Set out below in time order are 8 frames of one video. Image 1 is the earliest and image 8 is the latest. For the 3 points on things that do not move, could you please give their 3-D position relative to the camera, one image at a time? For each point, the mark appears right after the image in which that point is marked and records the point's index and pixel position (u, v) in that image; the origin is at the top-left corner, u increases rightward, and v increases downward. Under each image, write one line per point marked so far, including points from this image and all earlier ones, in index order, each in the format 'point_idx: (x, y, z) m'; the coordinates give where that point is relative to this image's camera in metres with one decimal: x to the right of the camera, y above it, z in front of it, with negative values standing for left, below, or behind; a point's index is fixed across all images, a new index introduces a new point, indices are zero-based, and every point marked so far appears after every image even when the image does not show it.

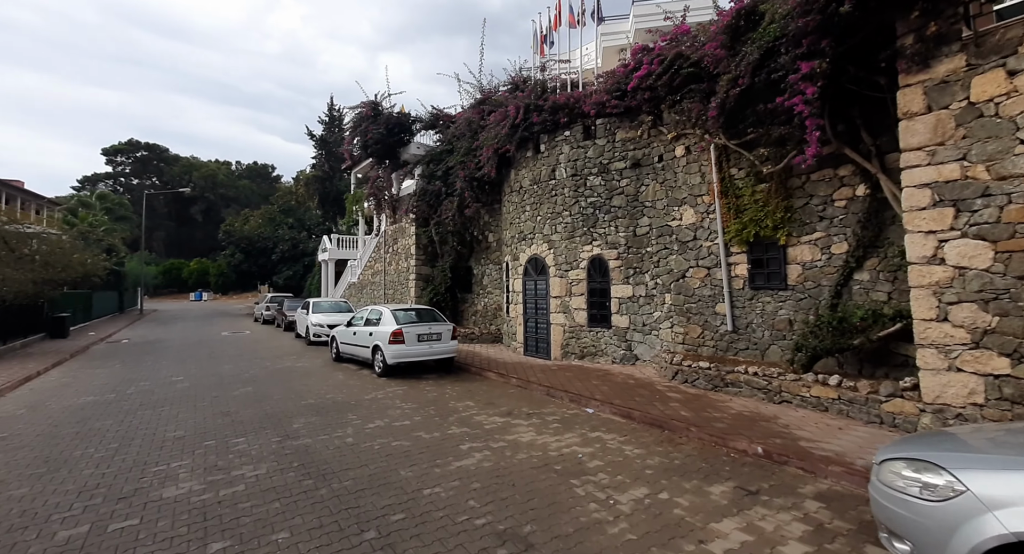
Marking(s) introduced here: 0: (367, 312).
0: (-3.5, -0.9, +11.2) m
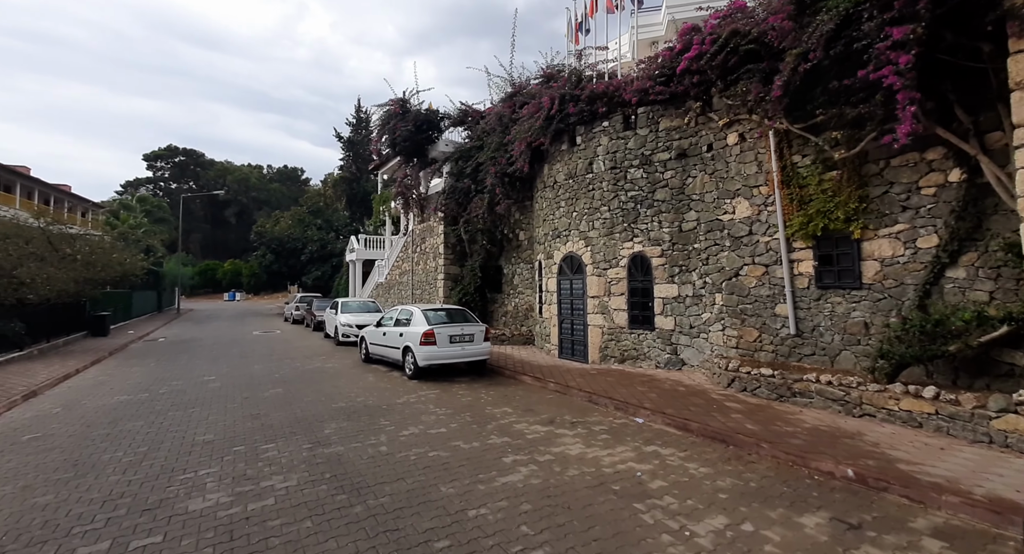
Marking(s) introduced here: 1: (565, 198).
0: (-2.7, -0.8, +10.9) m
1: (+1.2, +1.9, +10.8) m
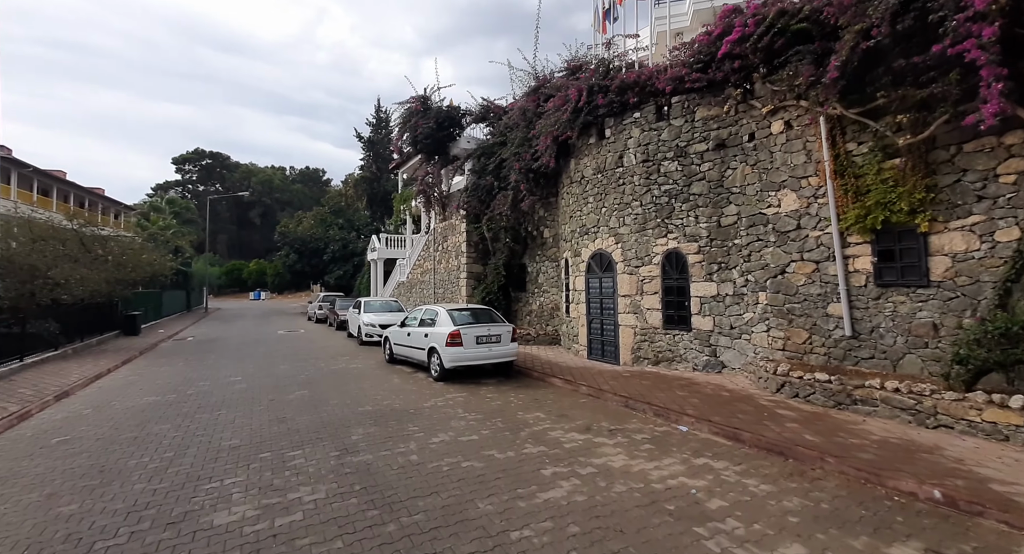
0: (-2.1, -0.8, +10.7) m
1: (+1.8, +1.9, +10.4) m
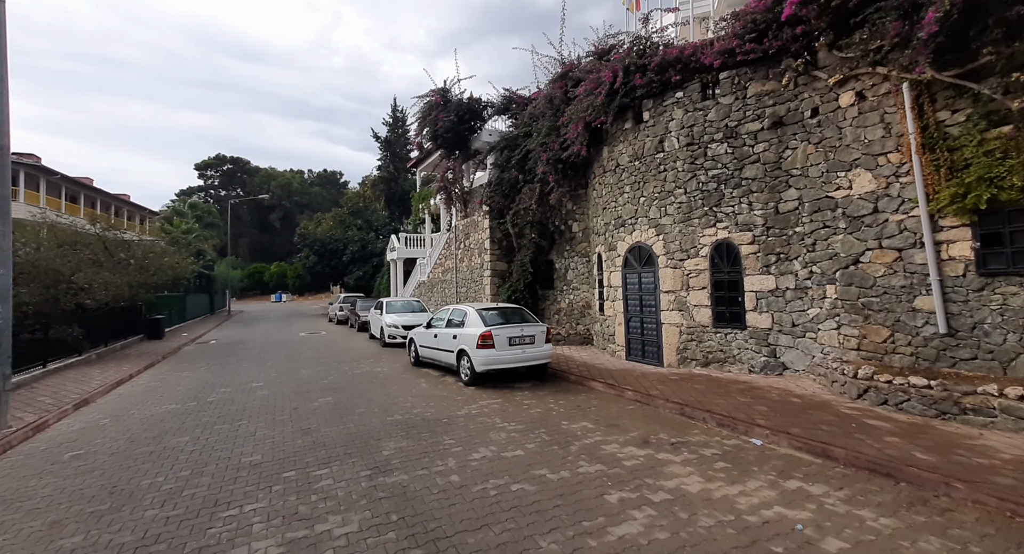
0: (-1.4, -0.8, +10.1) m
1: (+2.5, +2.0, +9.7) m
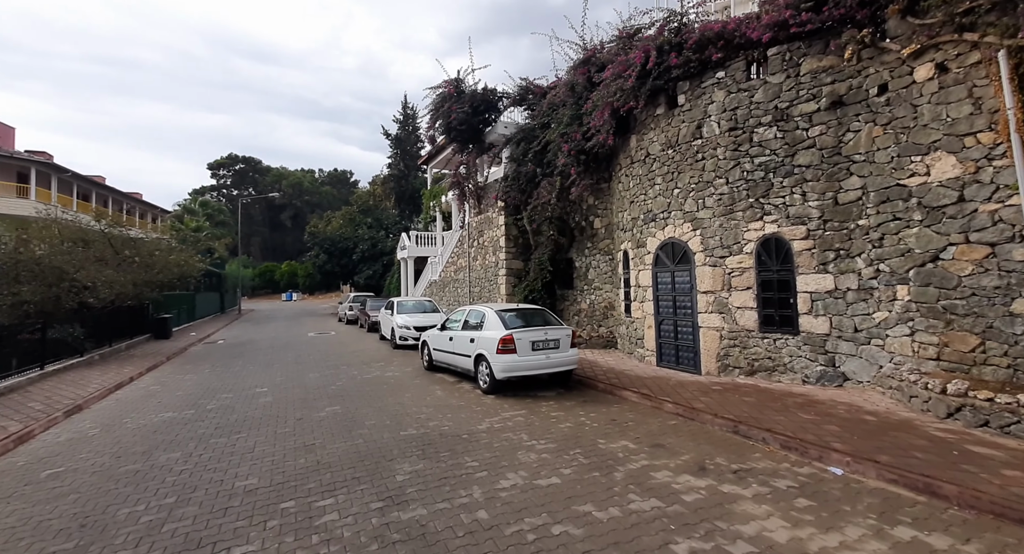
0: (-1.0, -0.7, +9.4) m
1: (+2.9, +2.0, +8.9) m
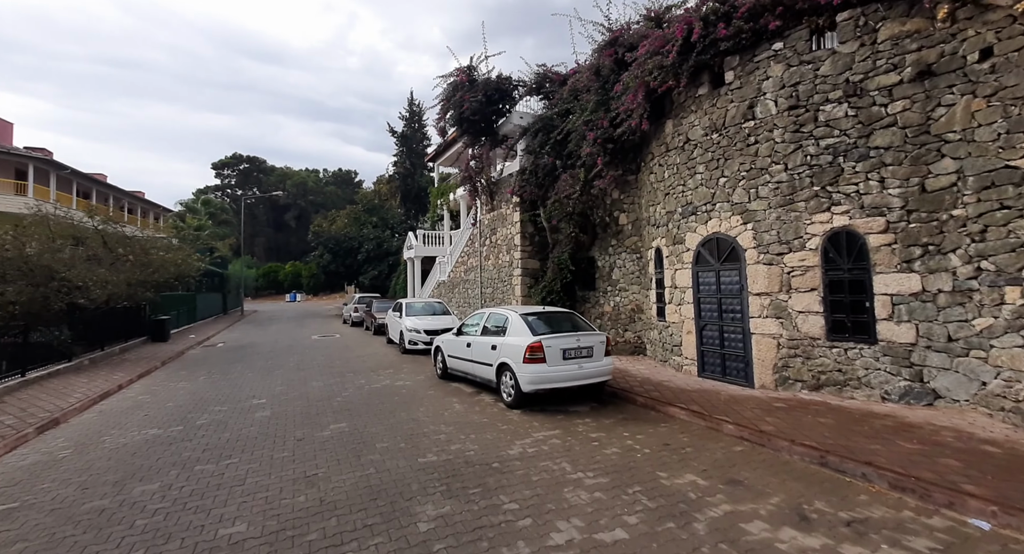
0: (-0.5, -0.7, +8.5) m
1: (+3.3, +2.0, +8.0) m
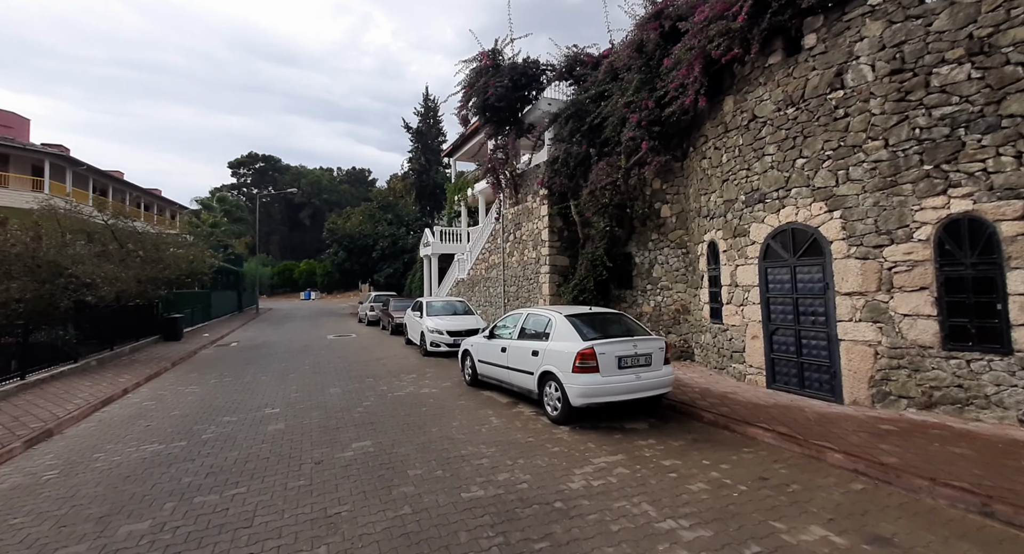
0: (+0.1, -0.7, +7.6) m
1: (+4.0, +2.1, +7.0) m
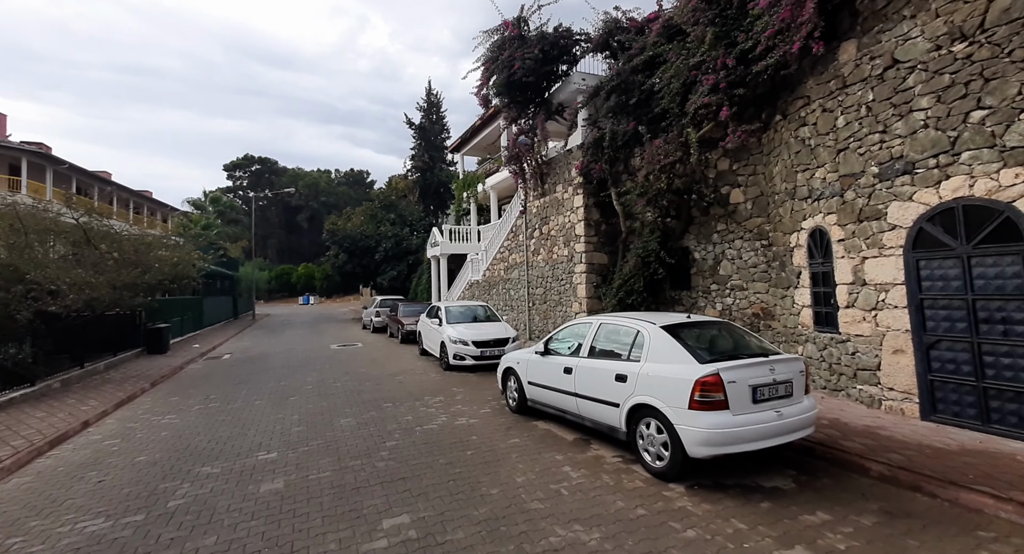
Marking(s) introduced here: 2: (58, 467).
0: (+1.0, -0.7, +5.8) m
1: (+4.8, +2.1, +5.2) m
2: (-5.7, -2.4, +5.8) m
